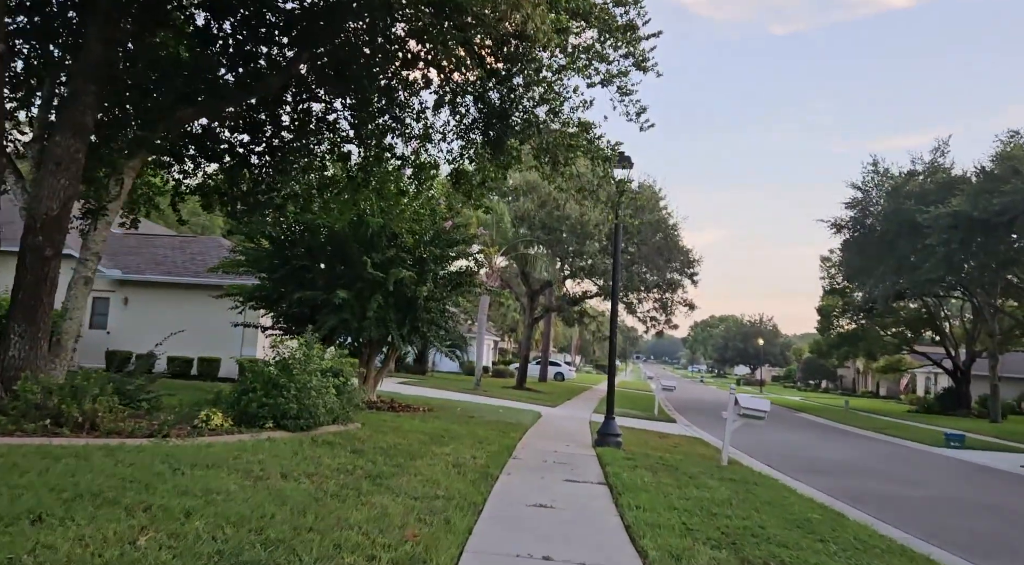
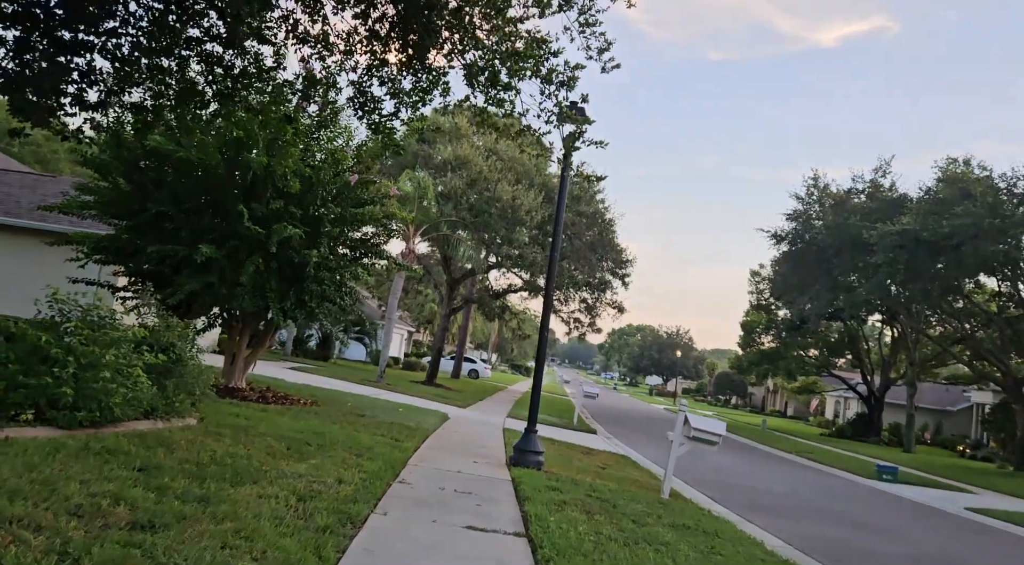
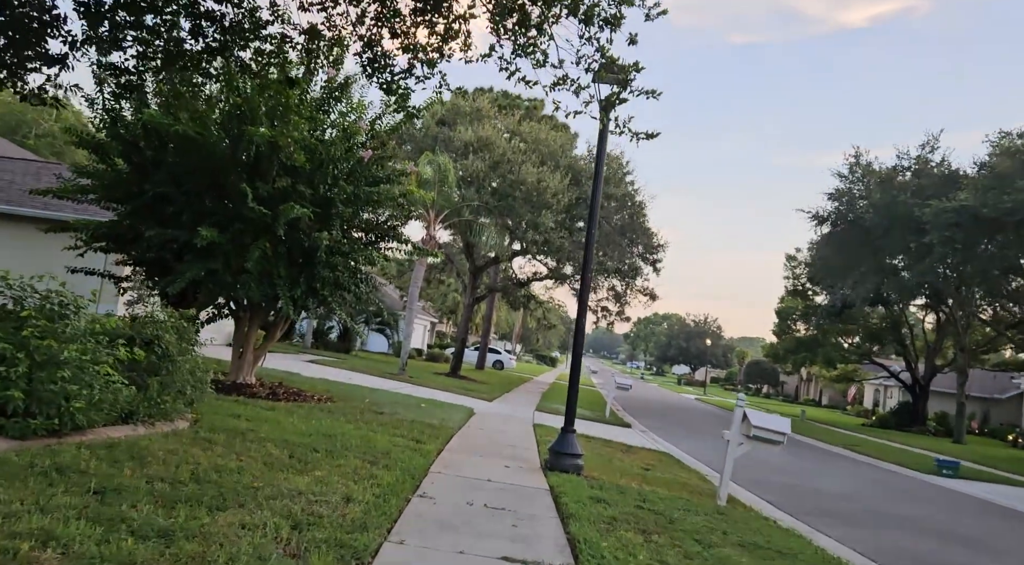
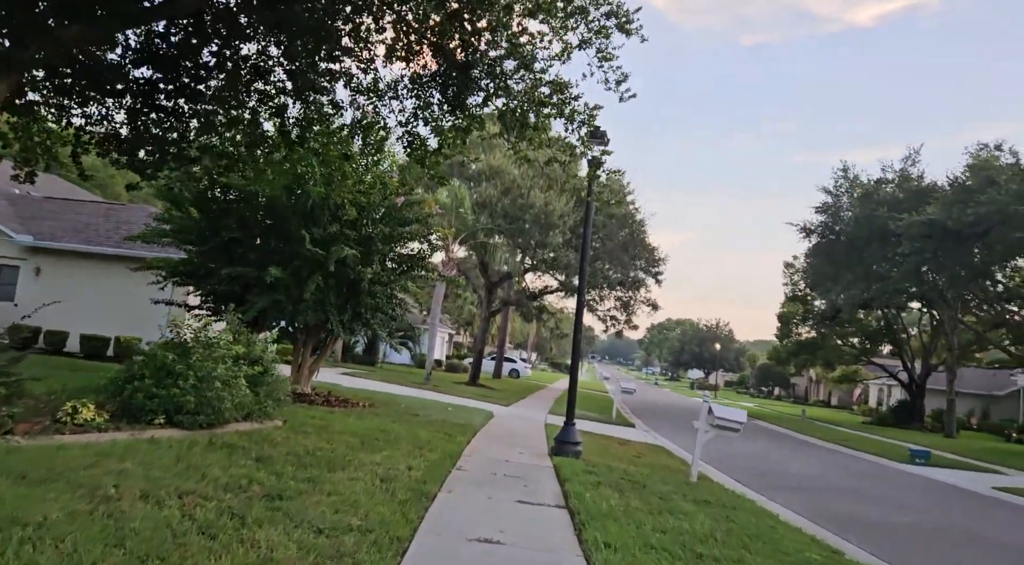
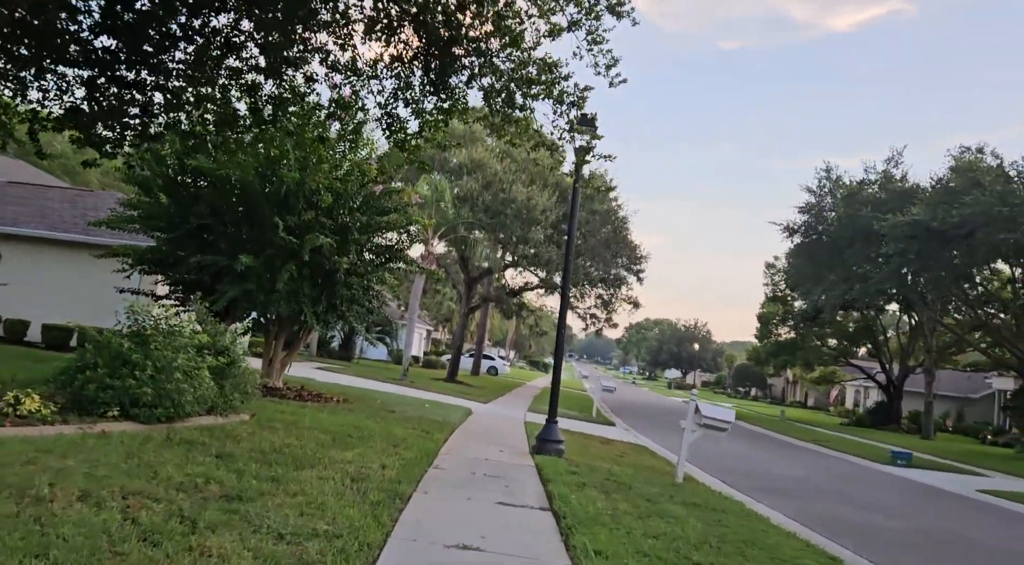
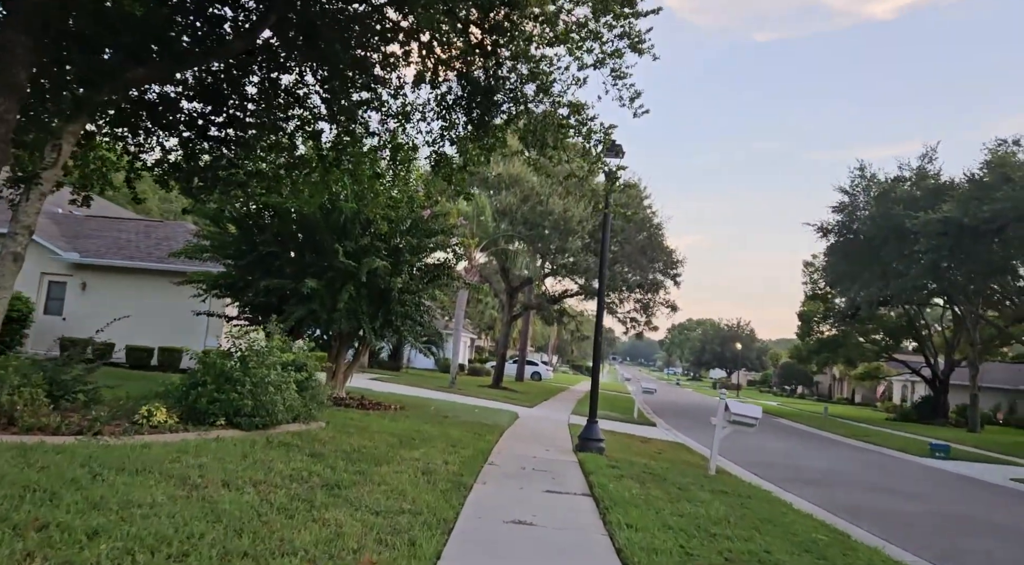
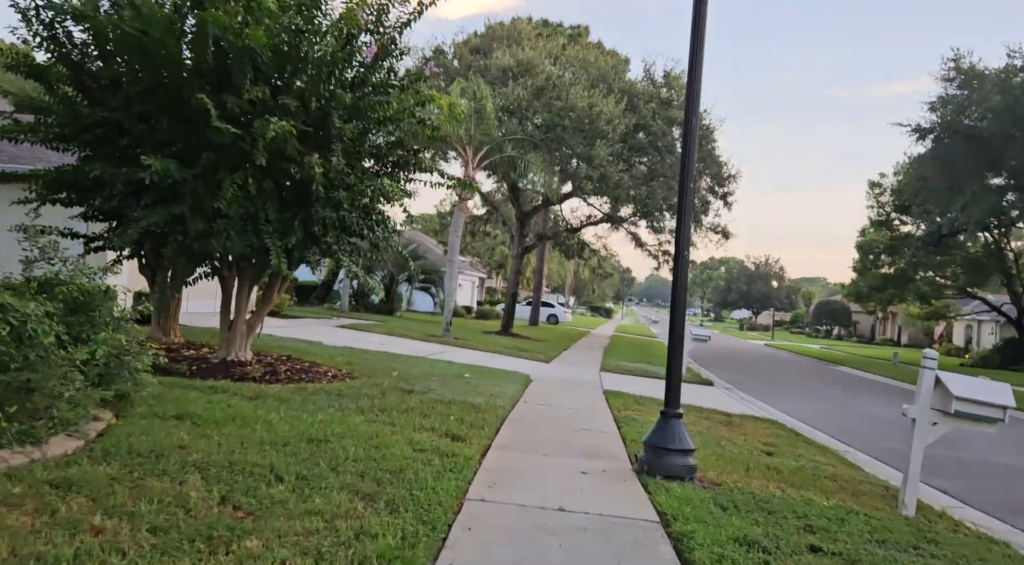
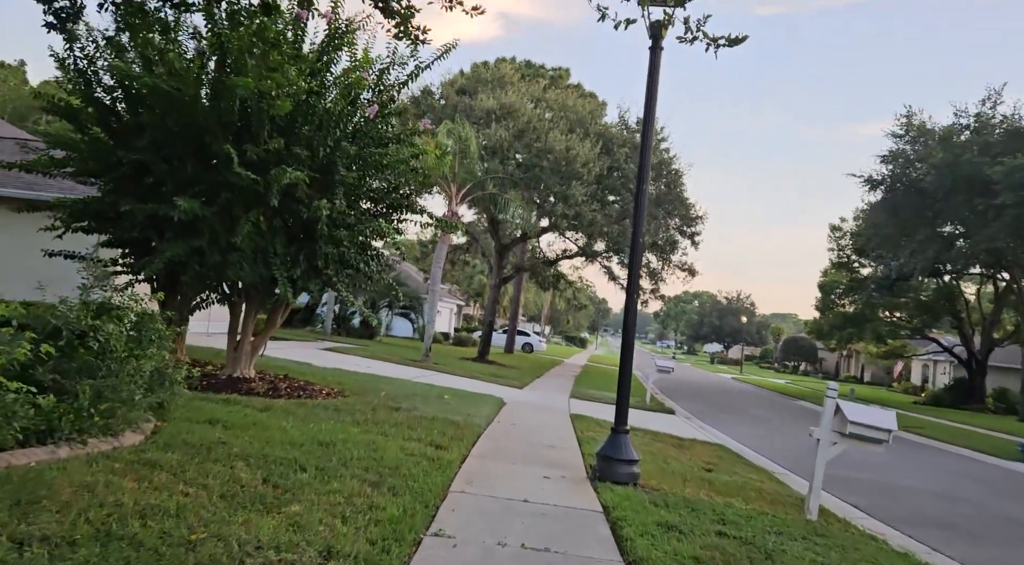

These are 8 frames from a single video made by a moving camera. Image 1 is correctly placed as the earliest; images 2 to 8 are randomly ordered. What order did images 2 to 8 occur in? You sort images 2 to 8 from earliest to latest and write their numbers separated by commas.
6, 4, 5, 2, 3, 8, 7
